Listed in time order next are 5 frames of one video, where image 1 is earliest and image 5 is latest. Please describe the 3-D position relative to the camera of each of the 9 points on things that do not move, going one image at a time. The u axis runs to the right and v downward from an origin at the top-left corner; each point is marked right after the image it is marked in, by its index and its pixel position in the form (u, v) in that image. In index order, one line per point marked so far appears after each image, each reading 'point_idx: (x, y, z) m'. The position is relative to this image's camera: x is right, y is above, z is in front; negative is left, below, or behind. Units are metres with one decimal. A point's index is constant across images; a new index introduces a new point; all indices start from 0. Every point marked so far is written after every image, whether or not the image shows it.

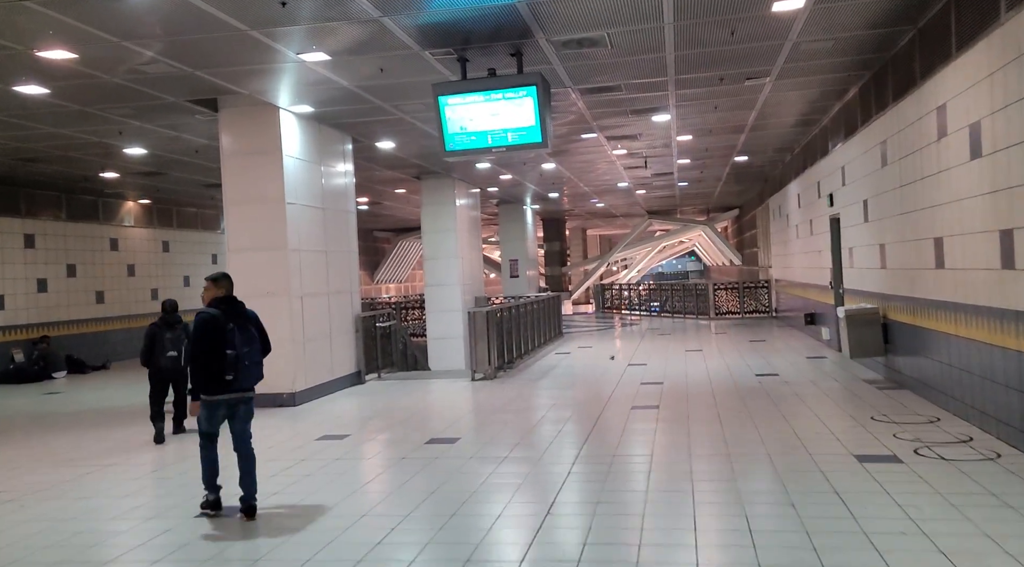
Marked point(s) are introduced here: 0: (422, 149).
0: (-1.5, +2.2, +12.1) m
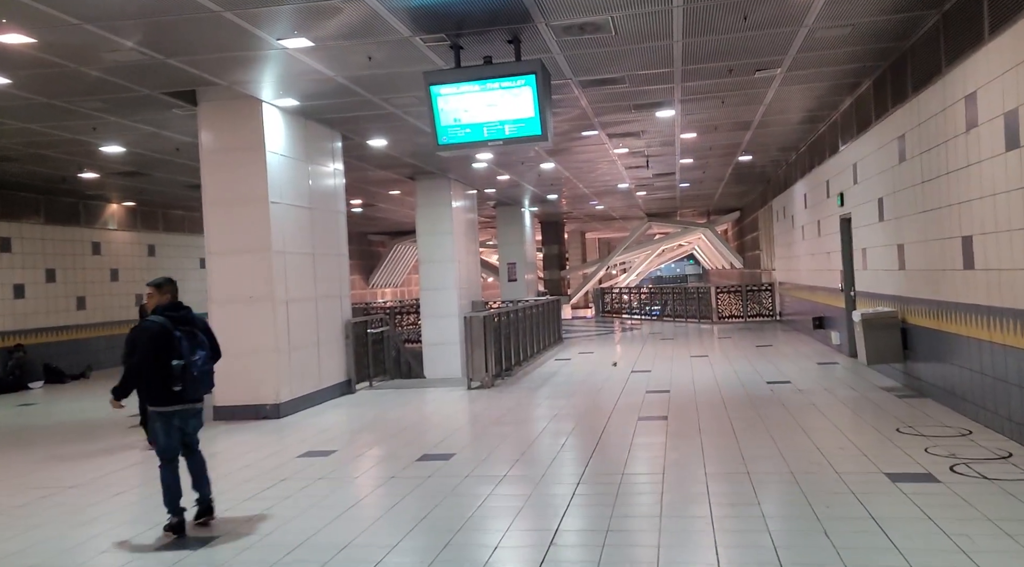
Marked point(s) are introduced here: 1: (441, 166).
0: (-1.5, +2.1, +11.7) m
1: (-1.3, +2.2, +13.9) m
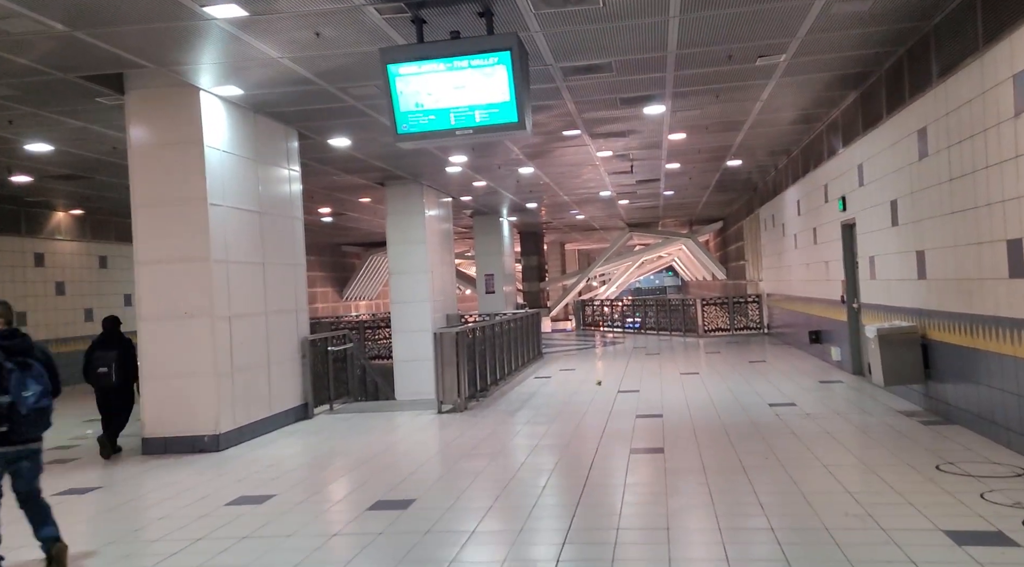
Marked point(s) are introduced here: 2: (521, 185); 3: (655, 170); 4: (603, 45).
0: (-1.9, +2.0, +10.7) m
1: (-1.7, +2.0, +13.0) m
2: (+0.2, +2.1, +15.9) m
3: (+2.7, +2.2, +14.3) m
4: (+0.8, +2.1, +6.4) m
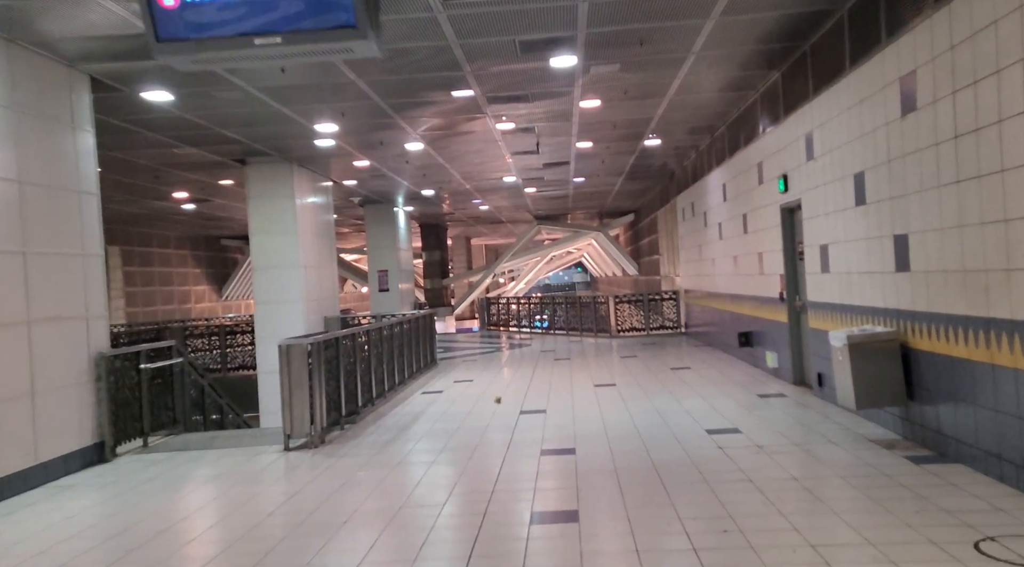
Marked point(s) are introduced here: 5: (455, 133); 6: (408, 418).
0: (-3.3, +2.0, +8.5) m
1: (-3.4, +2.0, +10.8) m
2: (-1.8, +2.2, +13.9) m
3: (+0.9, +2.3, +12.6) m
4: (-0.1, +2.1, +4.6) m
5: (-0.8, +2.2, +10.8) m
6: (-1.2, -1.5, +8.2) m
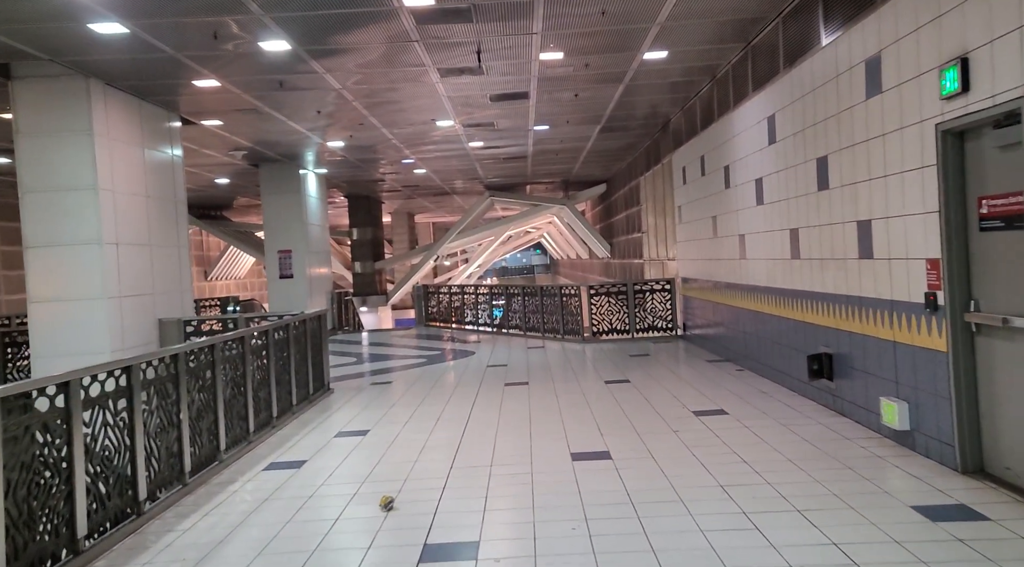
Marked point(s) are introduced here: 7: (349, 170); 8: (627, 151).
0: (-3.8, +2.0, +4.1) m
1: (-4.1, +2.1, +6.3) m
2: (-2.7, +2.3, +9.5) m
3: (+0.1, +2.4, +8.4) m
4: (-0.5, +2.1, +0.3) m
5: (-1.5, +2.3, +6.5) m
6: (-1.7, -1.5, +4.0) m
7: (-3.6, +2.5, +16.4) m
8: (+2.3, +2.7, +15.1) m
